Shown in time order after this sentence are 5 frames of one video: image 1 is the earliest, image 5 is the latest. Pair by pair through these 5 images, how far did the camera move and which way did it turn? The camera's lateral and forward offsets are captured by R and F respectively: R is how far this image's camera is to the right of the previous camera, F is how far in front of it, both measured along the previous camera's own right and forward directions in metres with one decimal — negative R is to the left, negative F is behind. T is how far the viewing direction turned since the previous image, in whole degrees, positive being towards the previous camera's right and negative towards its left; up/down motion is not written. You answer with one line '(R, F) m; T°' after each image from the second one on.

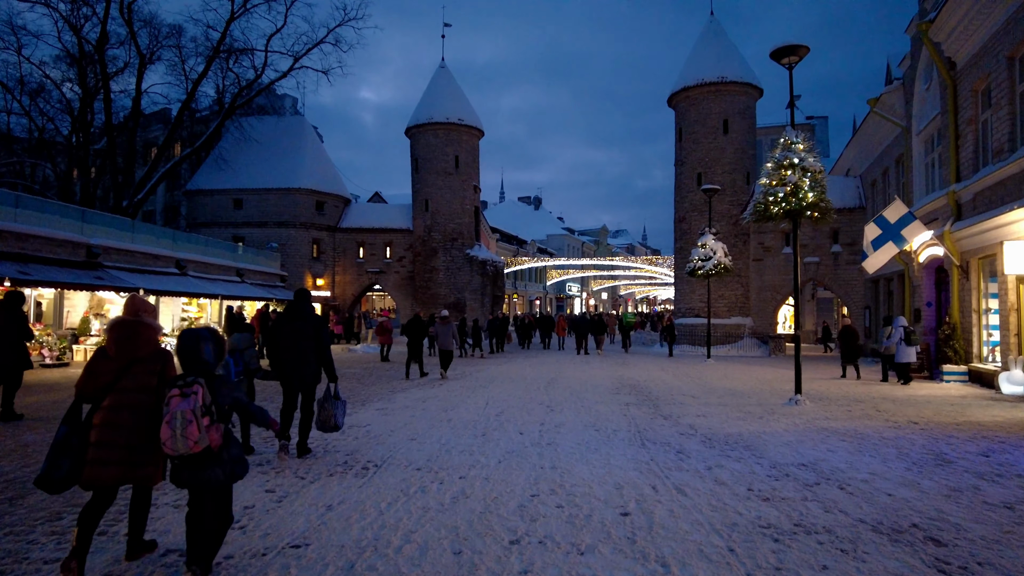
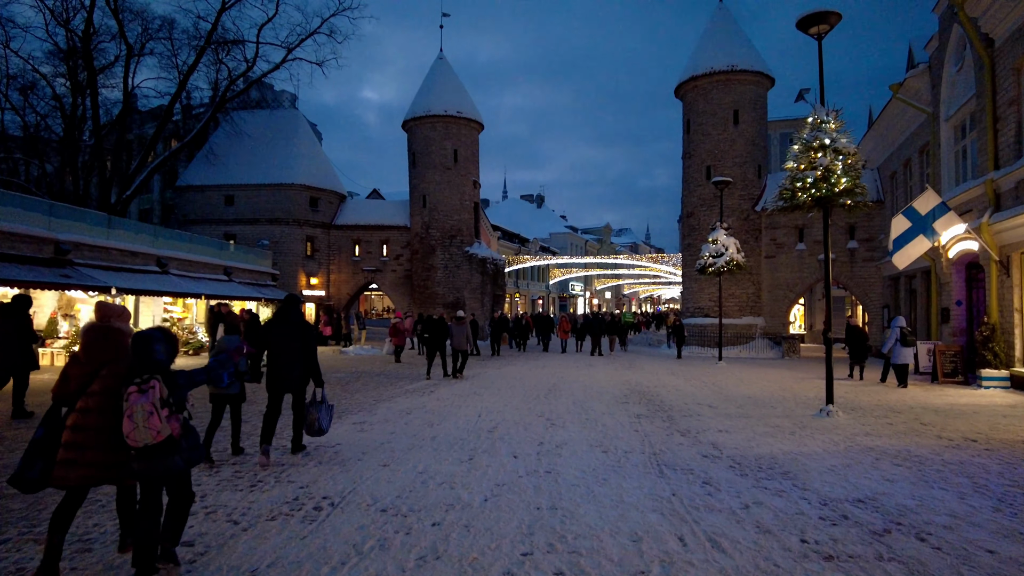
(+0.1, +1.2) m; 0°
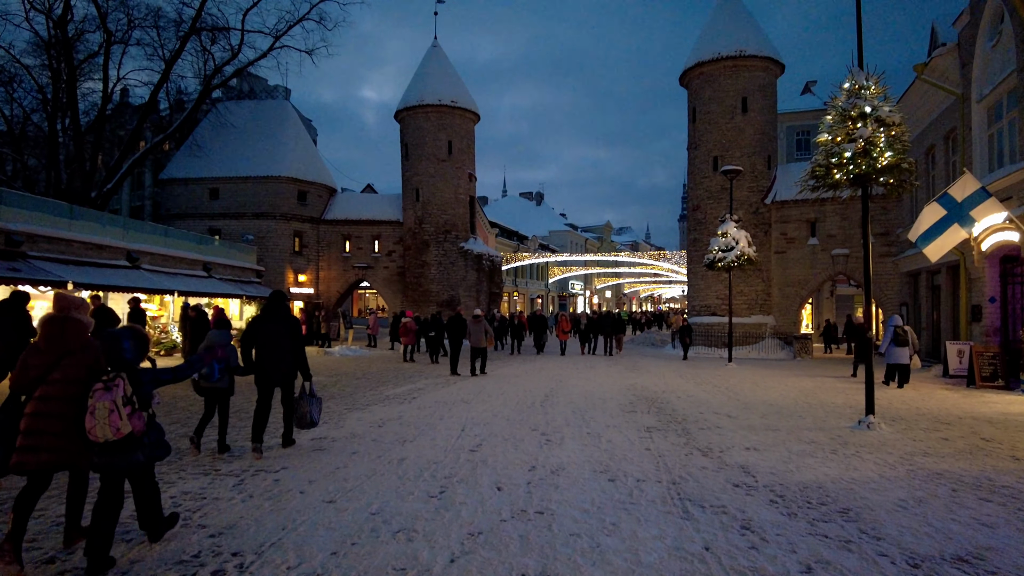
(+0.1, +1.4) m; 0°
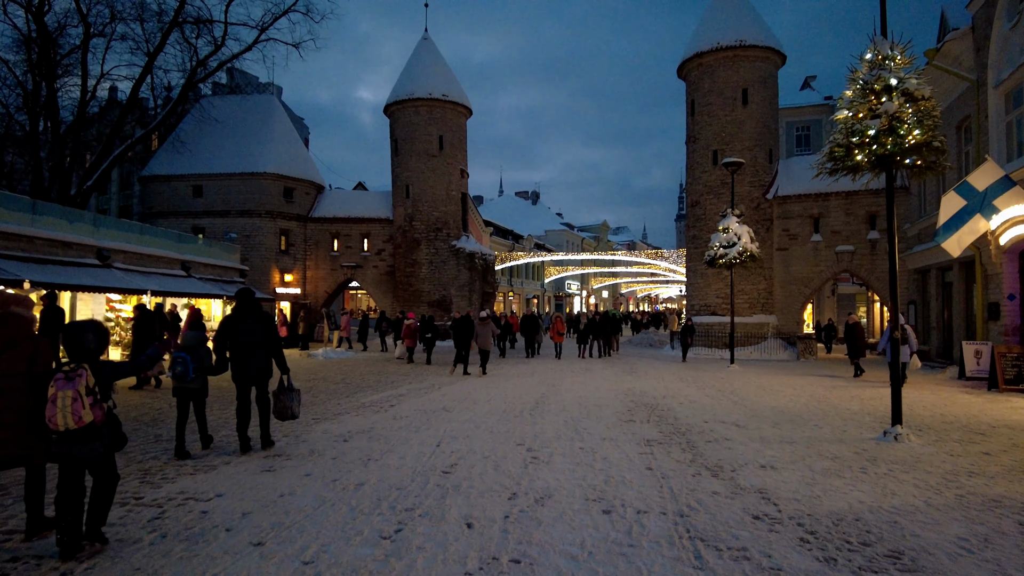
(+0.2, +1.0) m; 0°
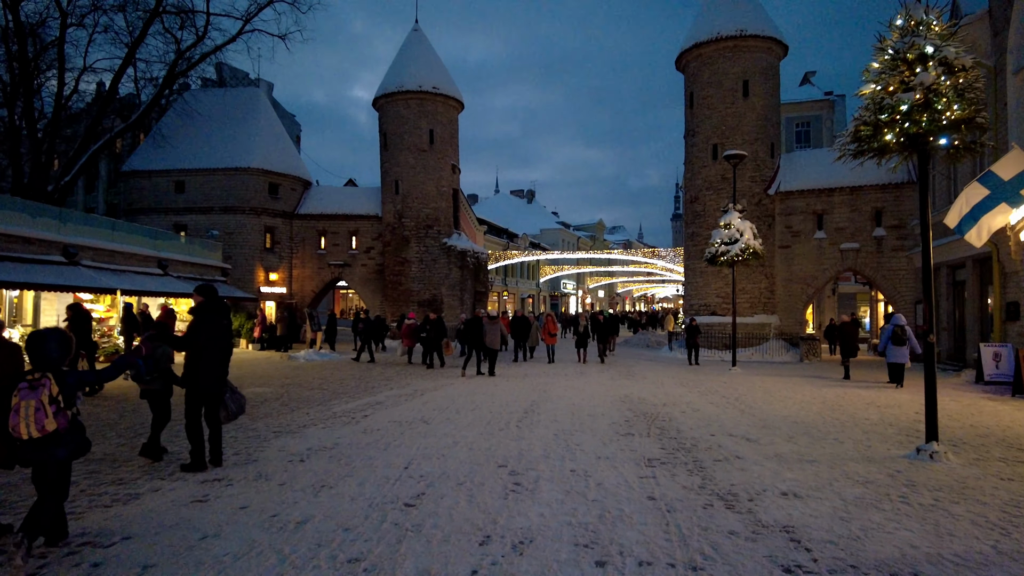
(+0.2, +1.0) m; 0°
